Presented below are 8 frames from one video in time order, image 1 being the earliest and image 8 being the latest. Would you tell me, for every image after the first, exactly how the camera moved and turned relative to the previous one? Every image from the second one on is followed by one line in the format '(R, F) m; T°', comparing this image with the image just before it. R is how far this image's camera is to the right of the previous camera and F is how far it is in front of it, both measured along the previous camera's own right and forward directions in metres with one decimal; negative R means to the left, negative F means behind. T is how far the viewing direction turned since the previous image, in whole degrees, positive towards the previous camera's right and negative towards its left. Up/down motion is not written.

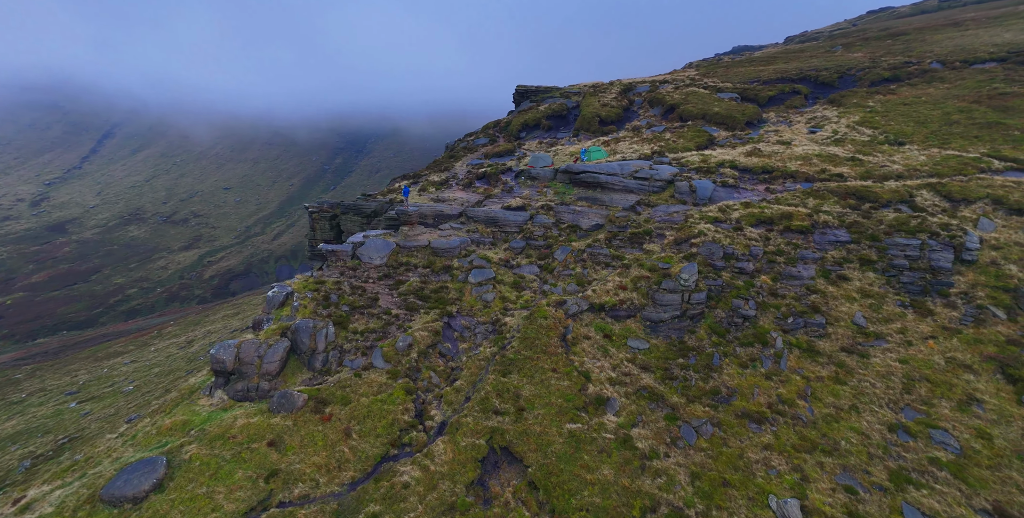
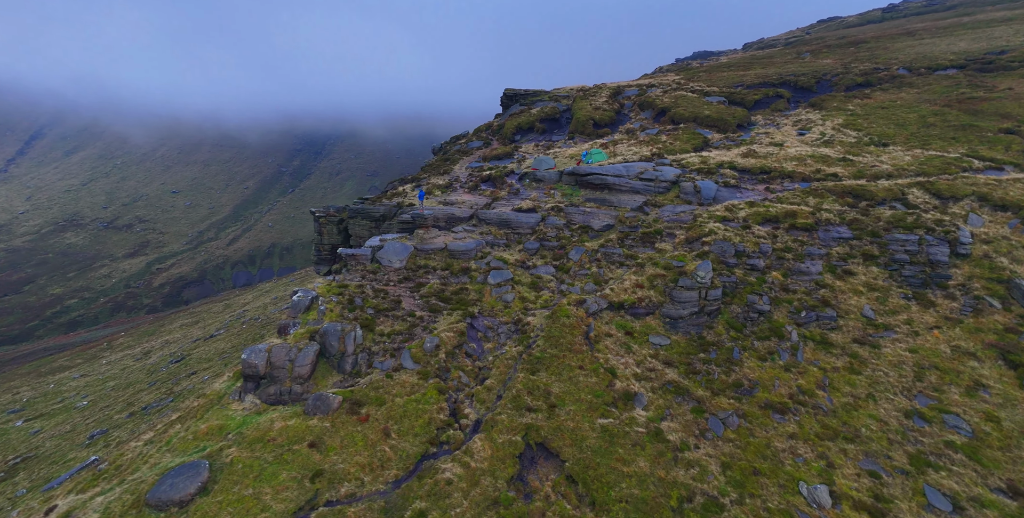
(-2.5, -0.3) m; +2°
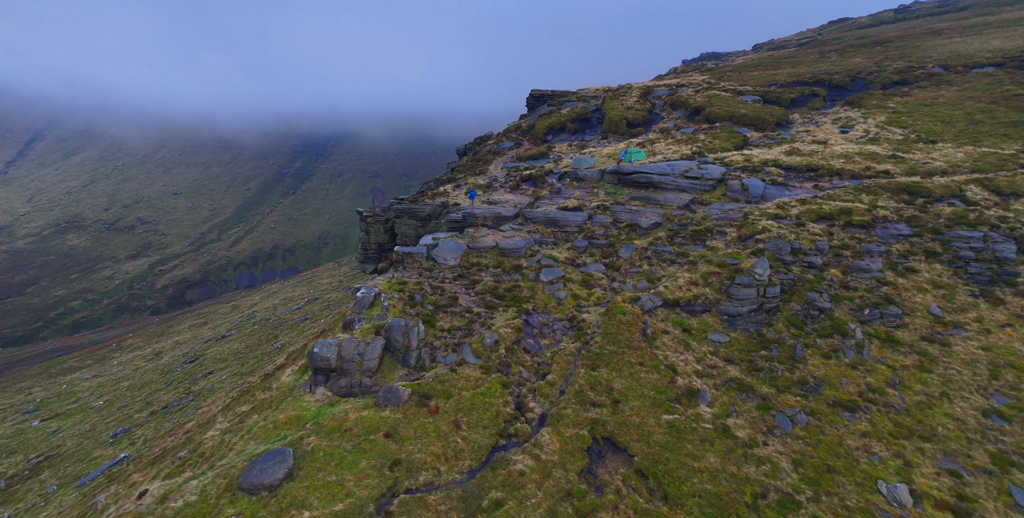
(-2.8, -0.4) m; -2°
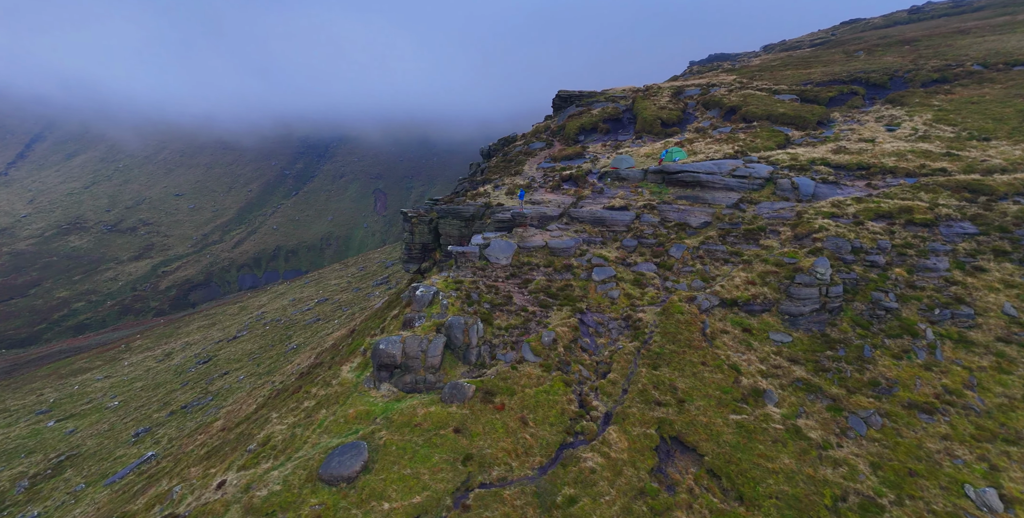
(-2.8, -0.2) m; -2°
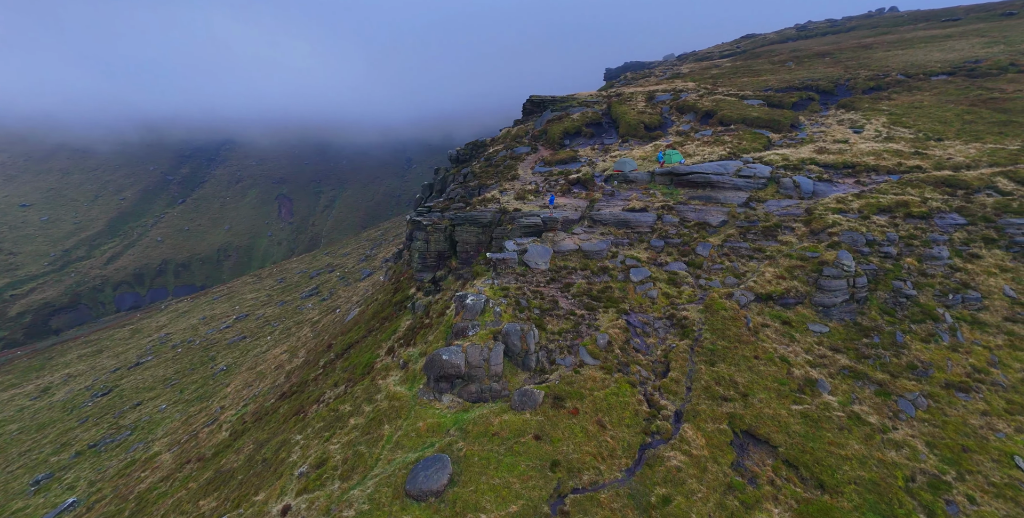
(-5.8, +0.8) m; +6°
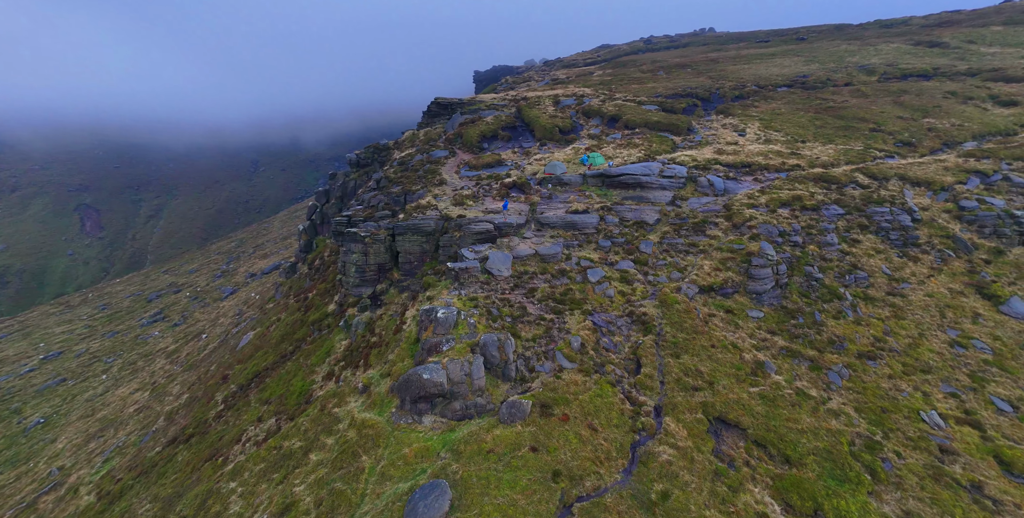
(-3.1, +2.1) m; +13°
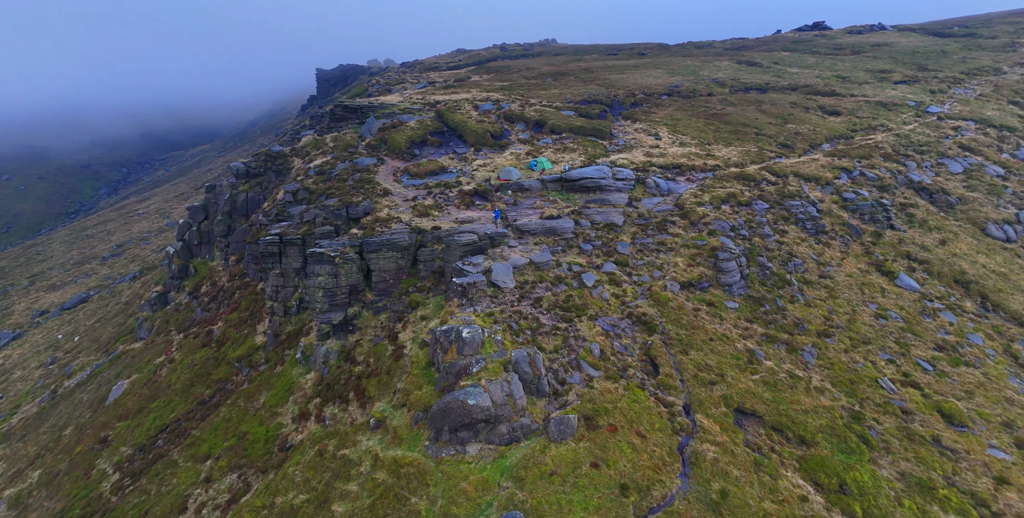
(-6.4, +2.1) m; +13°
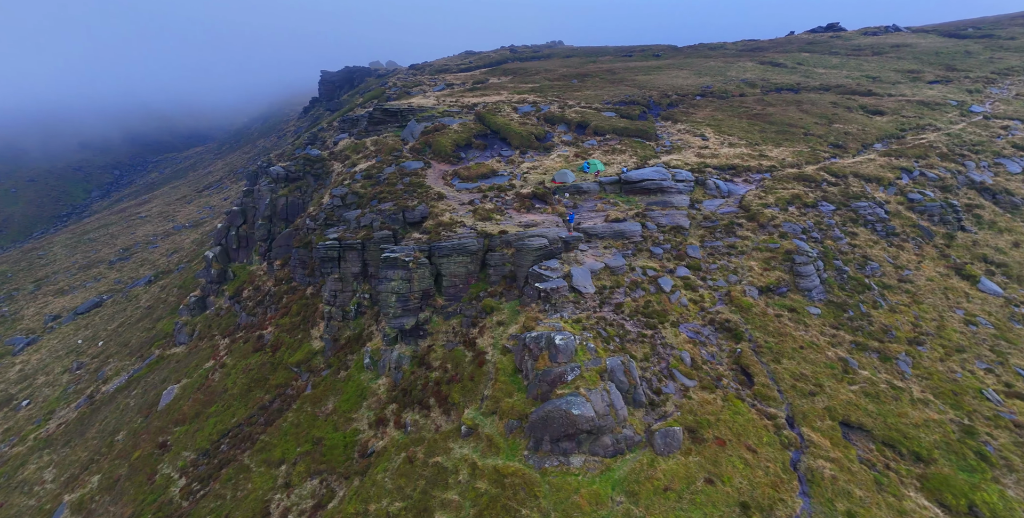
(-4.1, +0.4) m; -3°
